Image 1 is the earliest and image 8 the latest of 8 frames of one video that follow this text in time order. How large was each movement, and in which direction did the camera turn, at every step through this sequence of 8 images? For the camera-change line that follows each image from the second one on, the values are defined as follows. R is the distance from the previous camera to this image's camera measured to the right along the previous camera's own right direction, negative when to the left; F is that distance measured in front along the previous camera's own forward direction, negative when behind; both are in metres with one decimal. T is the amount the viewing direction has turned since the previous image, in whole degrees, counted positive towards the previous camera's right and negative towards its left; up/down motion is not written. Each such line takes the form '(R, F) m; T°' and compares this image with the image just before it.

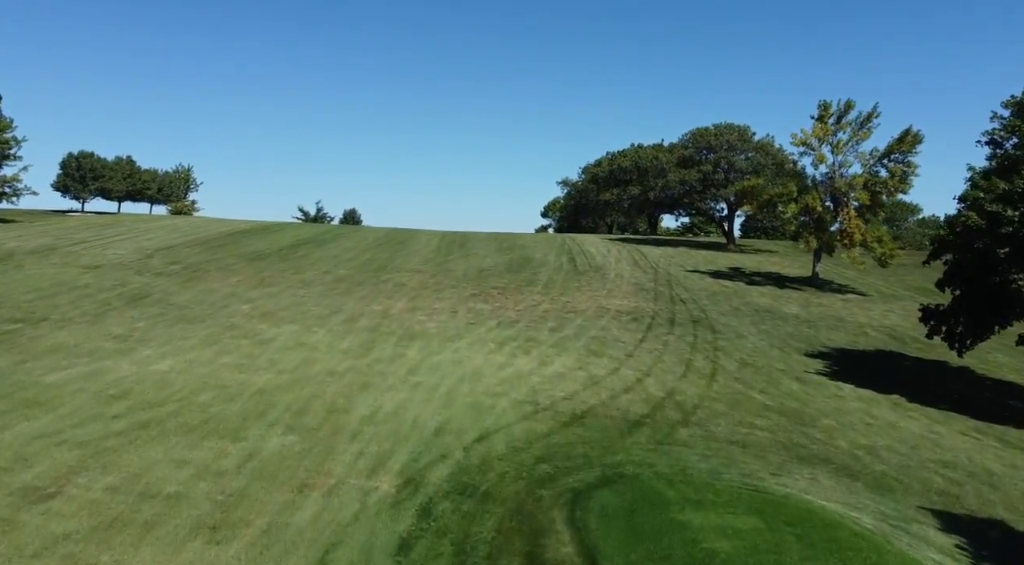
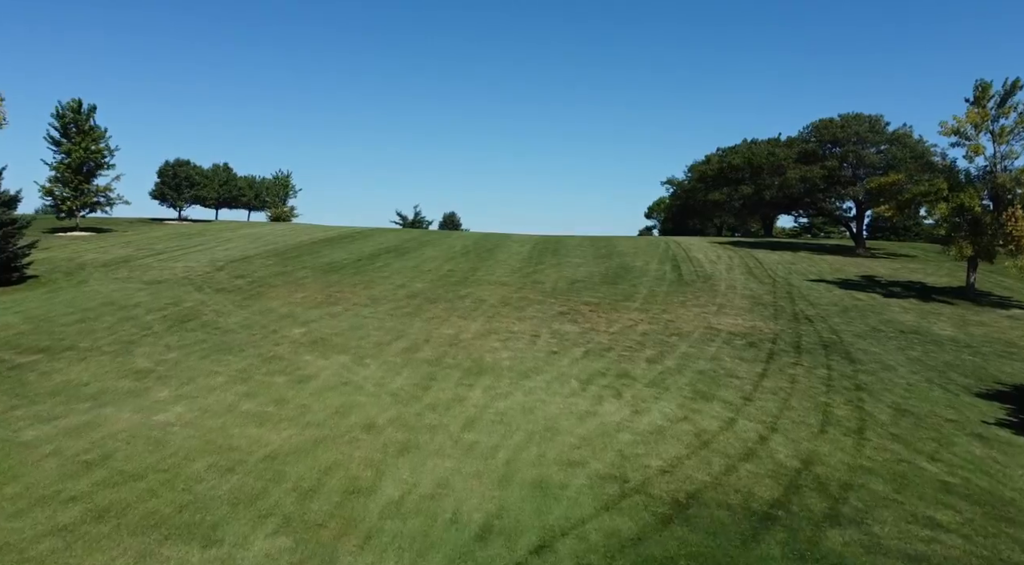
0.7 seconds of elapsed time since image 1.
(+0.2, +2.0) m; -9°
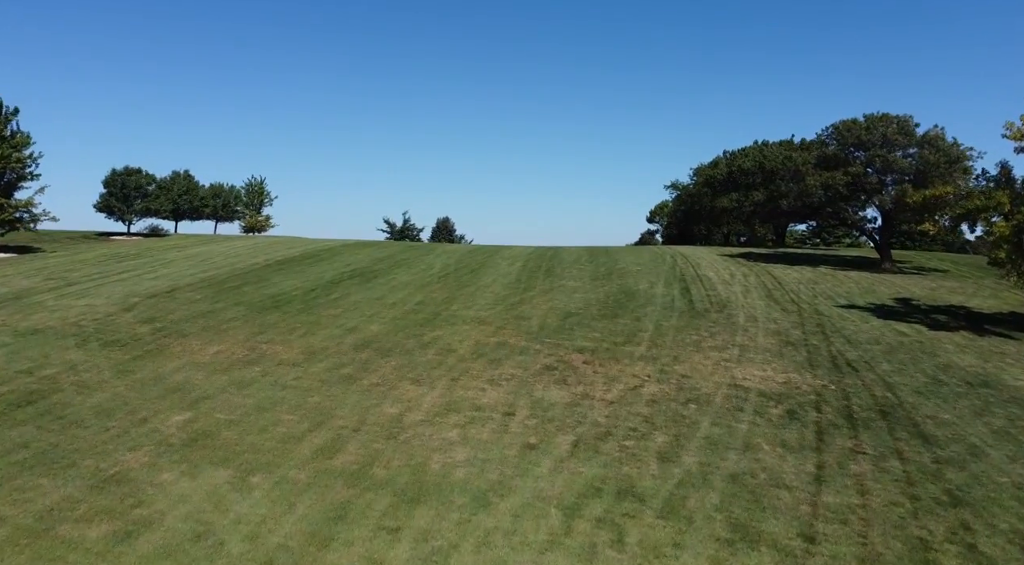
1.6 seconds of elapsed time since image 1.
(+0.5, +3.1) m; 0°
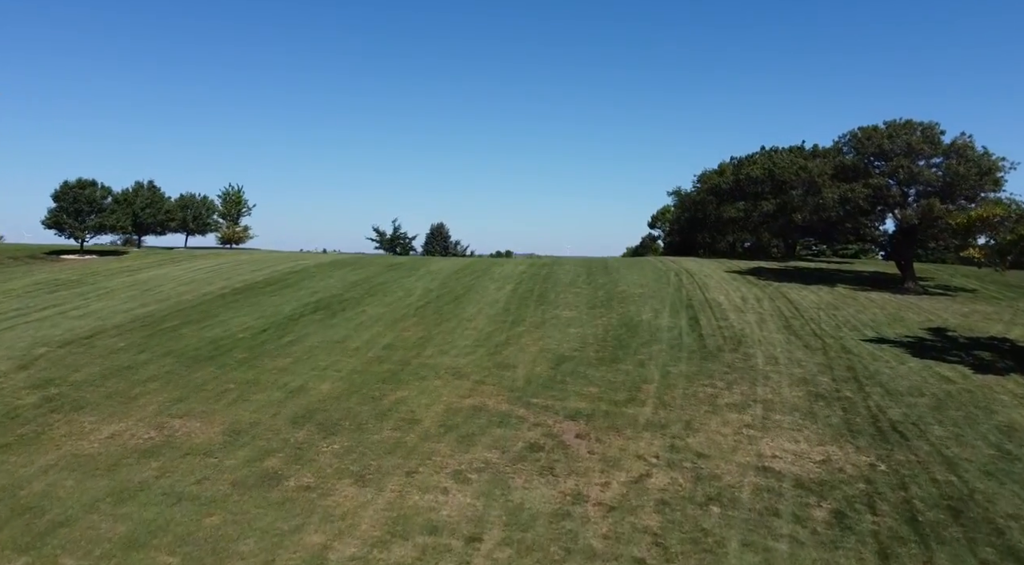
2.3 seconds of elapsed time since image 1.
(+0.3, +2.3) m; 0°
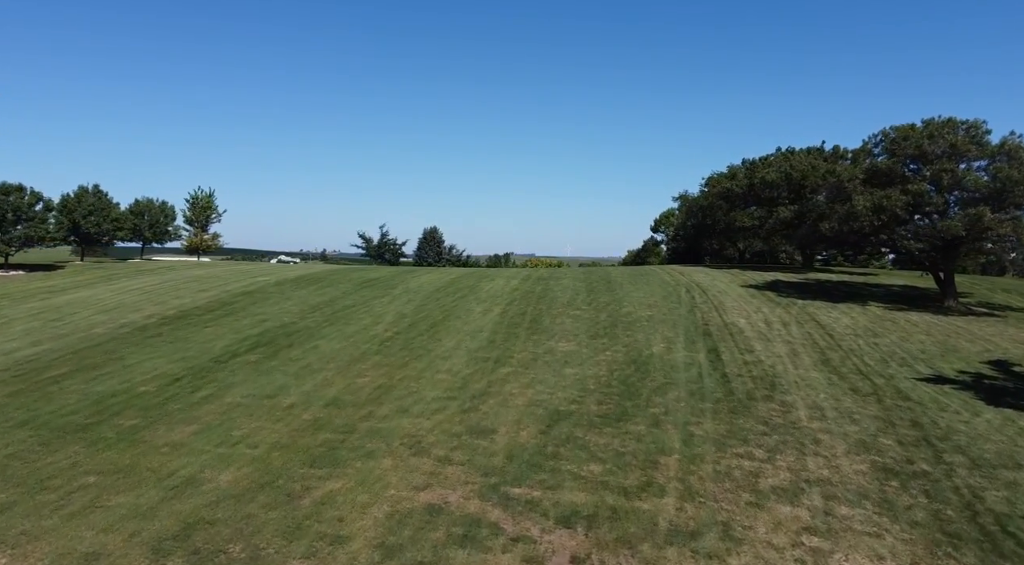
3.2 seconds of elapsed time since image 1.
(+0.3, +3.1) m; 0°
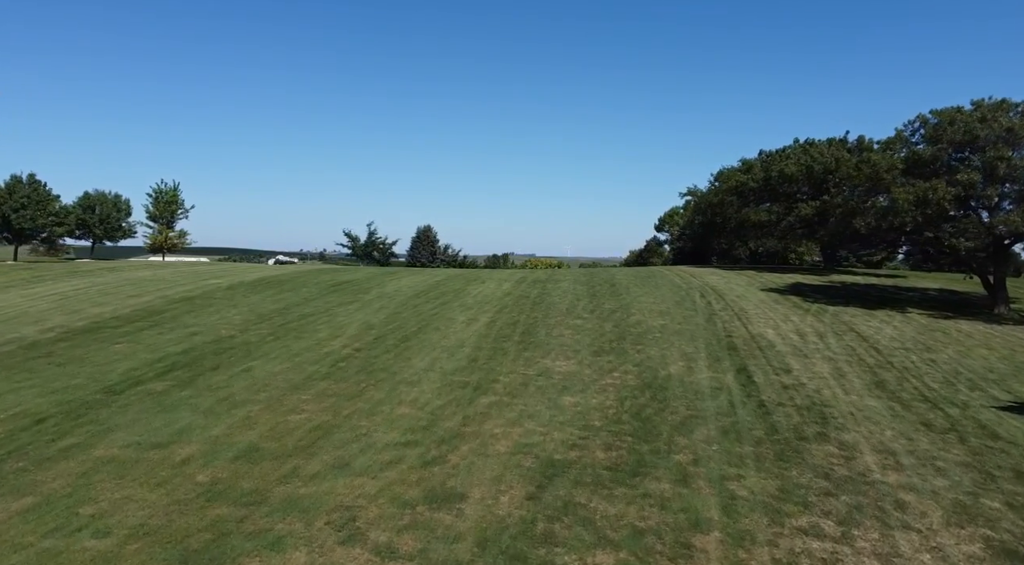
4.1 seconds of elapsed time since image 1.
(+0.3, +2.9) m; 0°
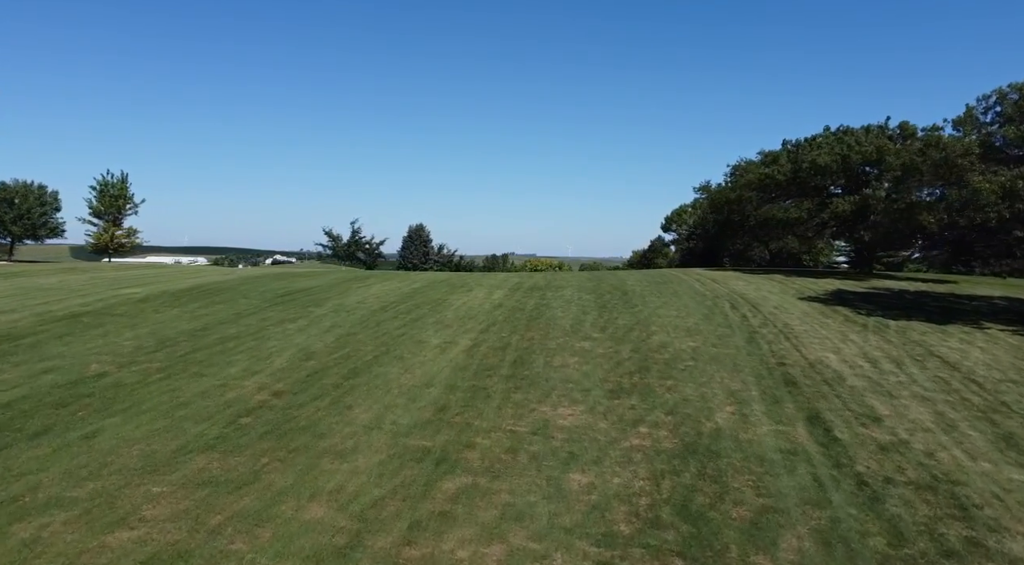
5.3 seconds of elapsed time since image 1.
(+0.2, +3.8) m; 0°
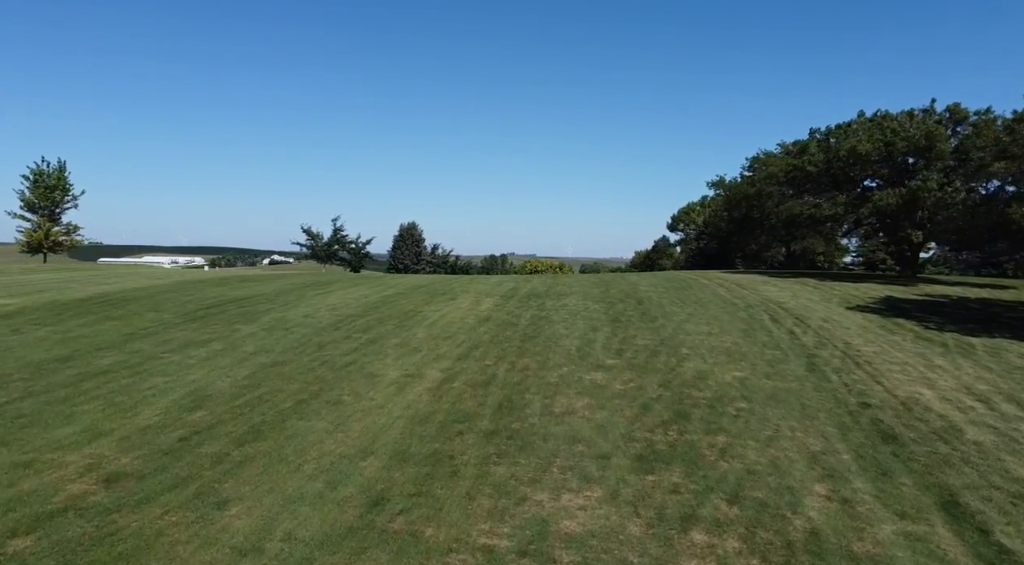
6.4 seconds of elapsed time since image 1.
(+0.2, +3.5) m; 0°
